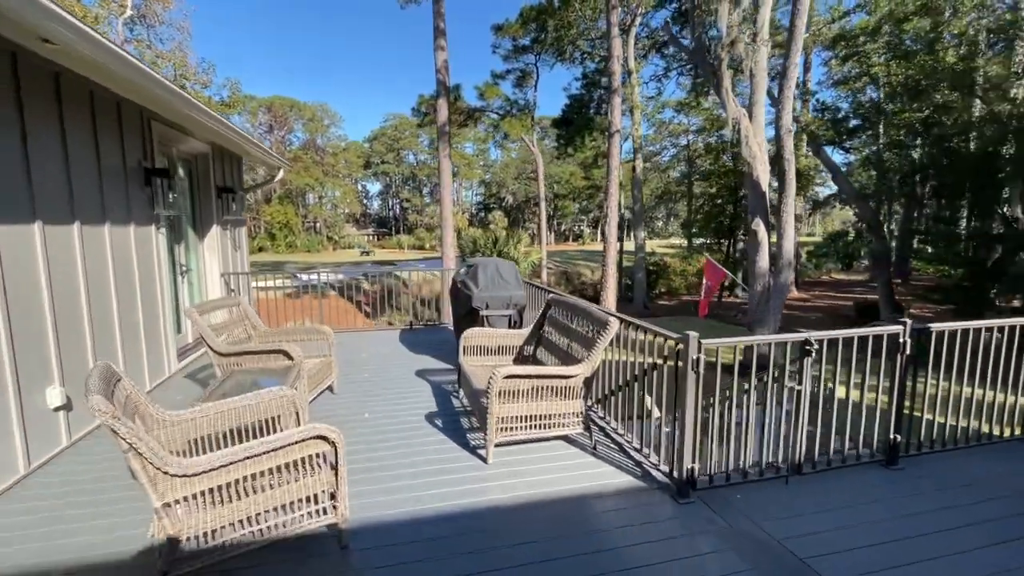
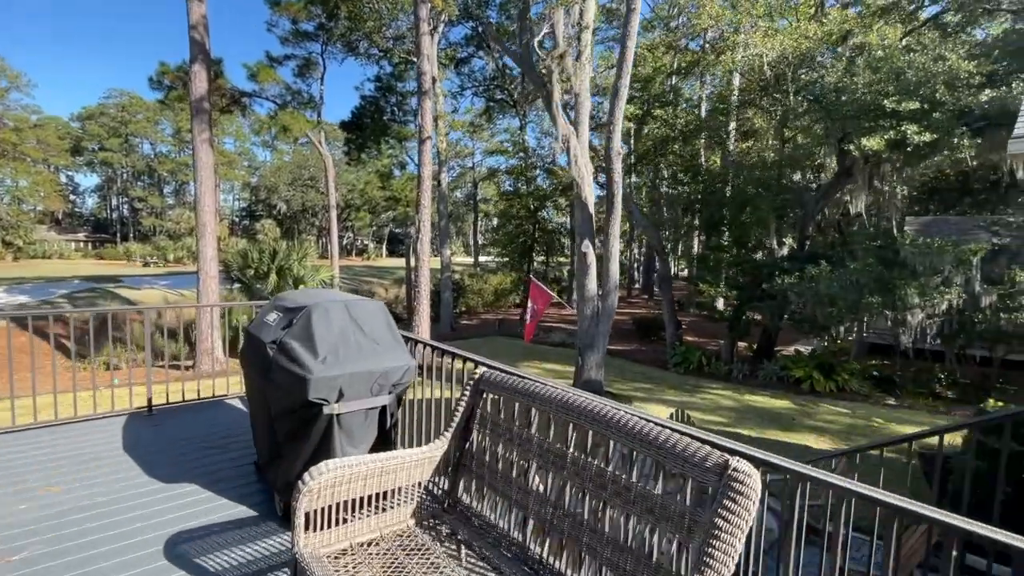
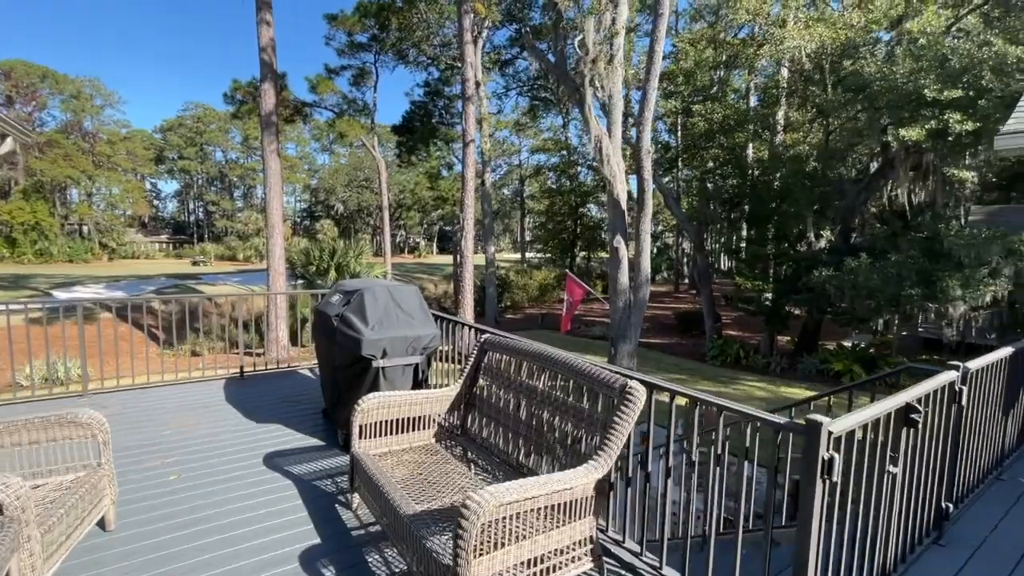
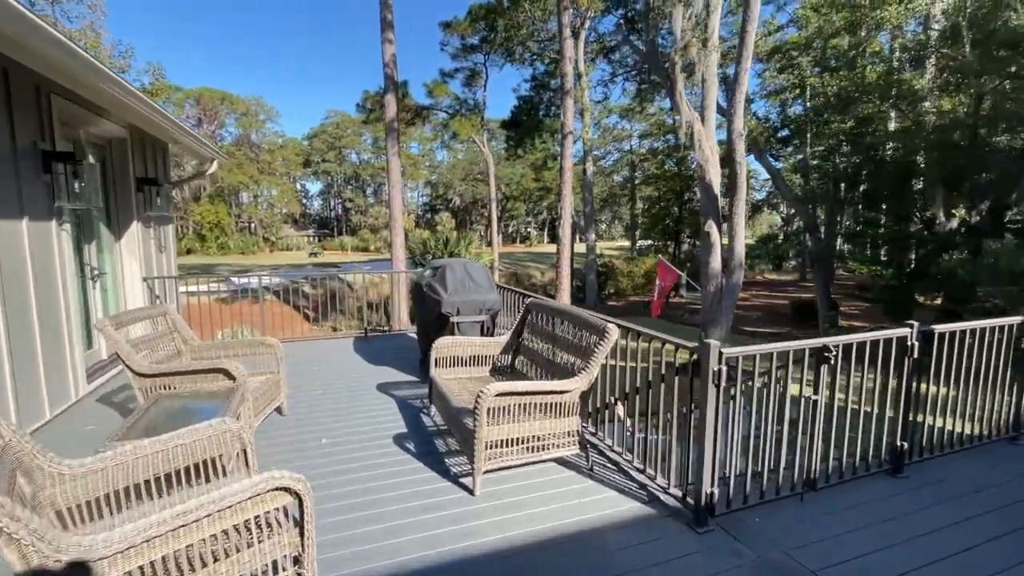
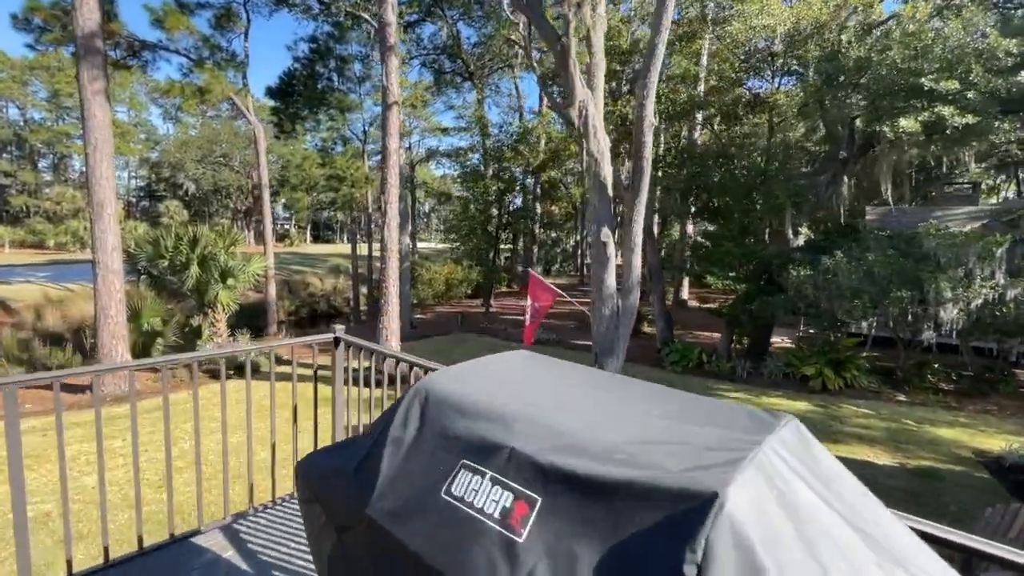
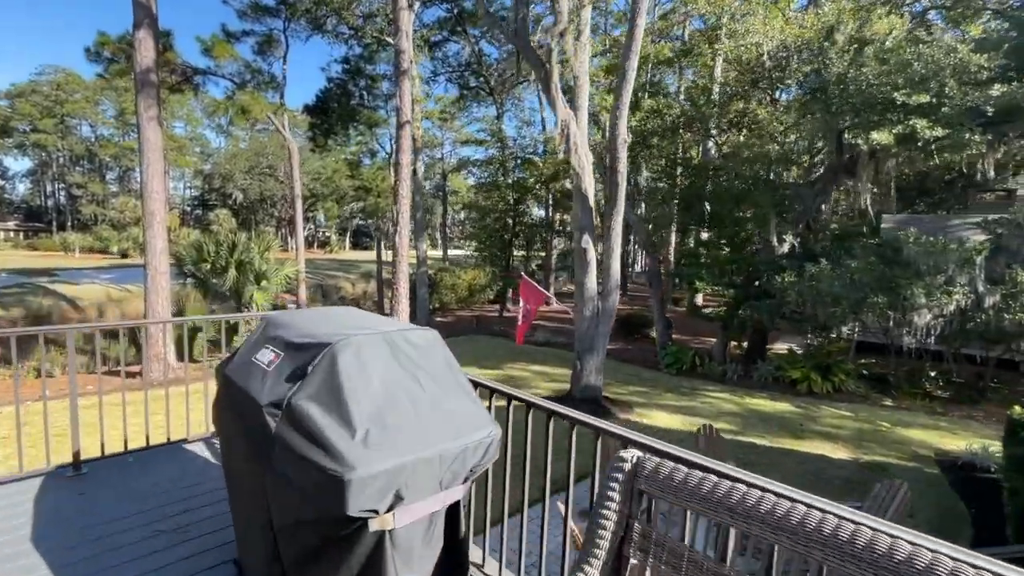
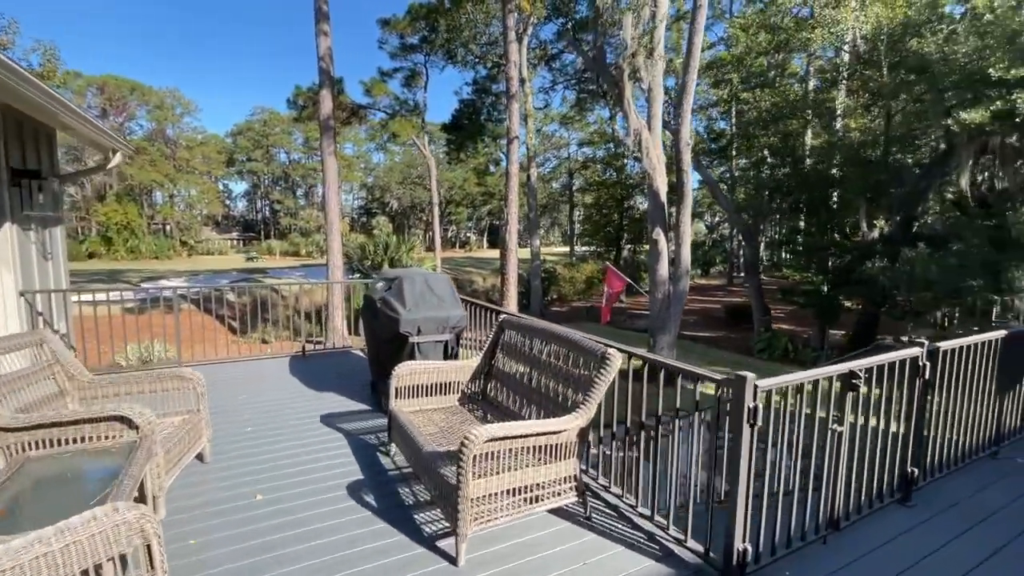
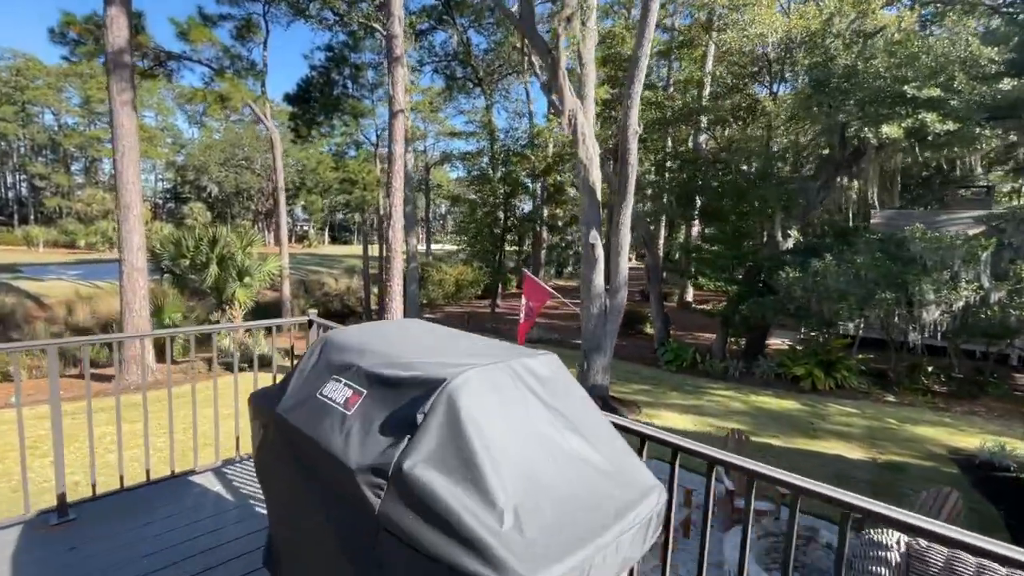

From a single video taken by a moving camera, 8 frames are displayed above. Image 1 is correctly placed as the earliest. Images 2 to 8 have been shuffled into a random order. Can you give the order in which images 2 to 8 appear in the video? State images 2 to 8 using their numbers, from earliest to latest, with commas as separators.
4, 7, 3, 2, 6, 8, 5
